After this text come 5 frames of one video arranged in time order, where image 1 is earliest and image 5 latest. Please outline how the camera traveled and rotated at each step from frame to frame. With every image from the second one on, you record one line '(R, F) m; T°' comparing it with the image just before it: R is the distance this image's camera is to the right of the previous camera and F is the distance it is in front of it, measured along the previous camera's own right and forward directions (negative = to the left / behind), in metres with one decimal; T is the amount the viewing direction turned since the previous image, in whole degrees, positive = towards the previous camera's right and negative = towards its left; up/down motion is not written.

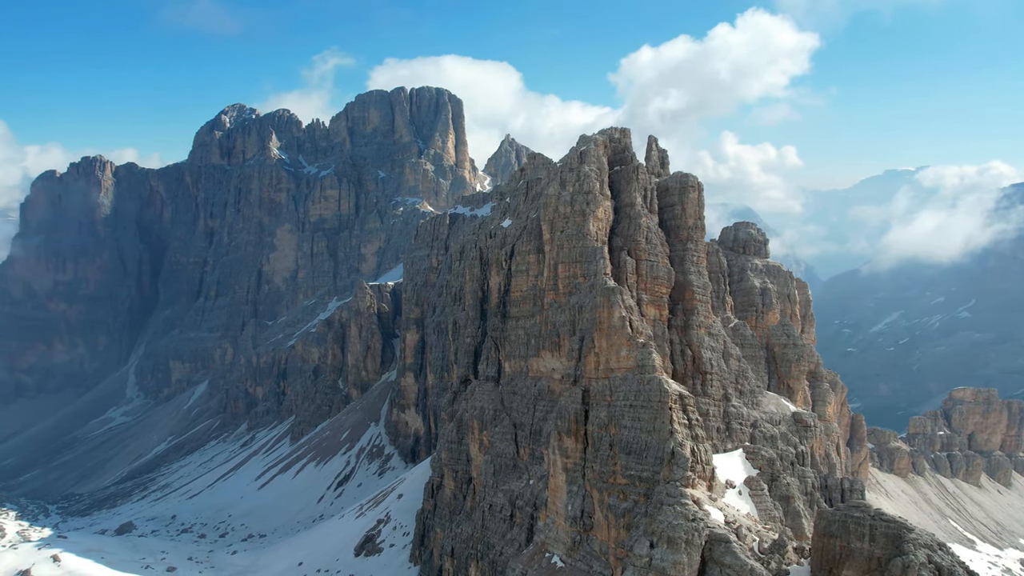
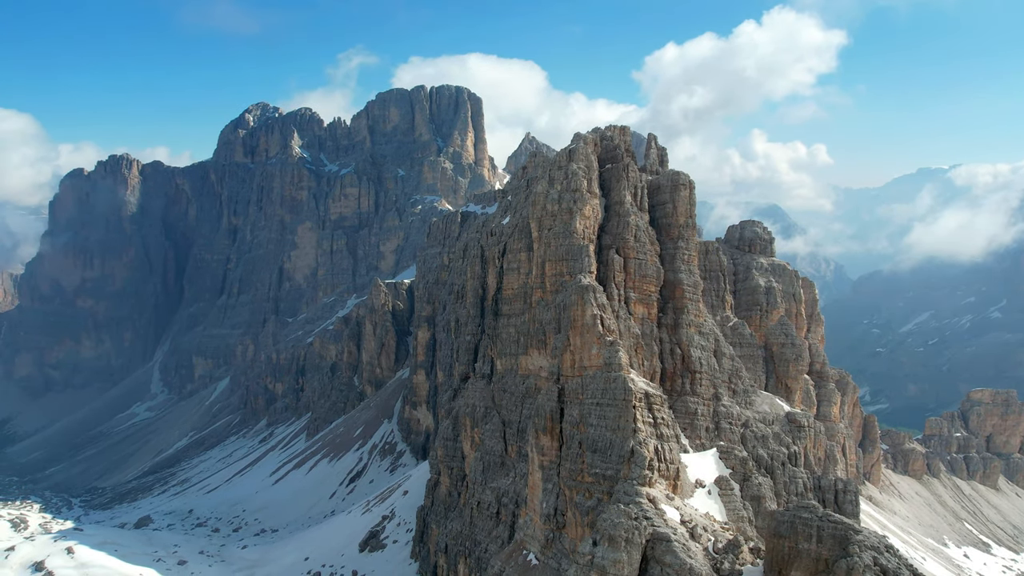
(+2.2, 0.0) m; -2°
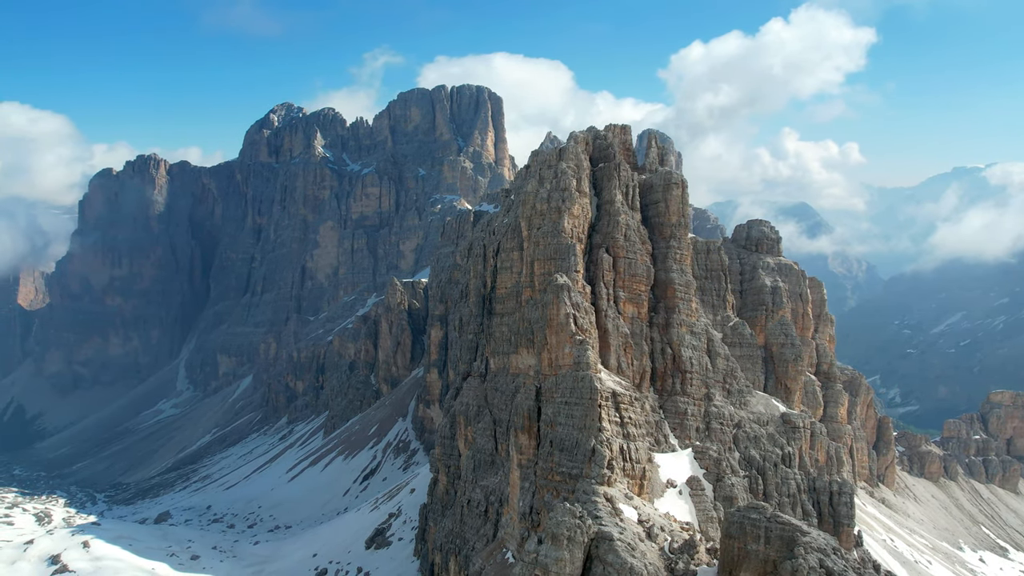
(+2.1, 0.0) m; -2°
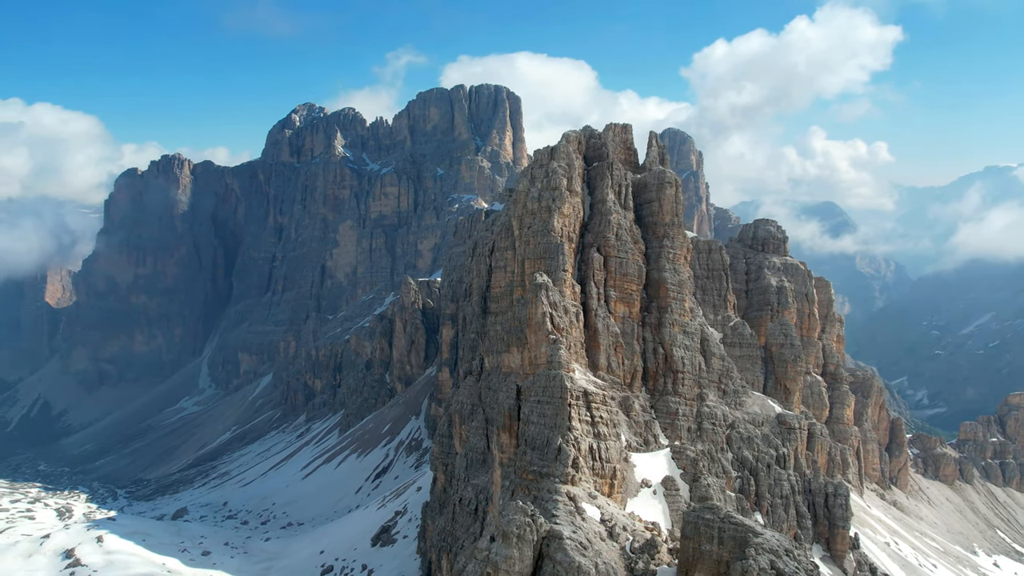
(+1.9, 0.0) m; -1°
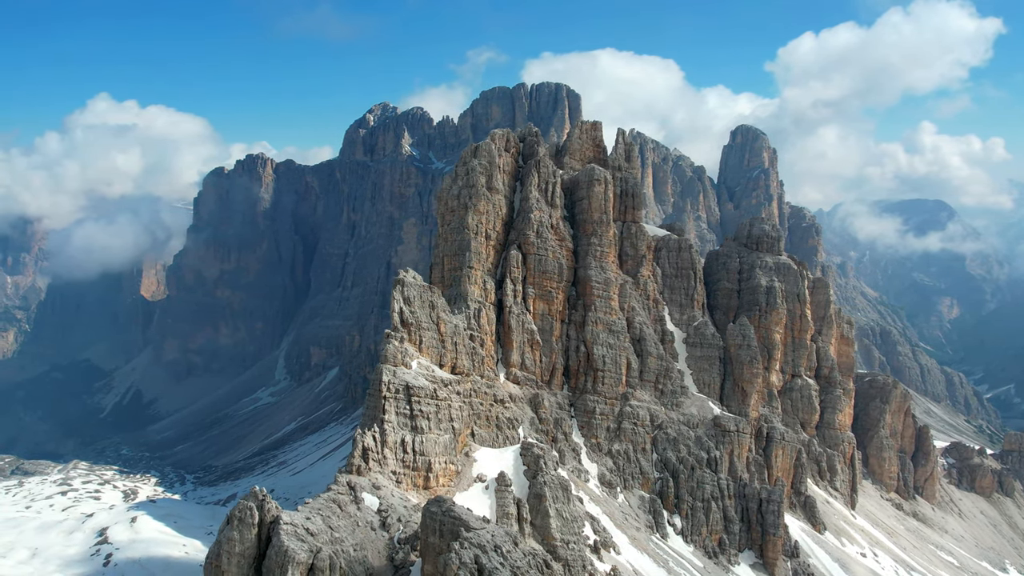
(+9.7, -0.1) m; -5°
